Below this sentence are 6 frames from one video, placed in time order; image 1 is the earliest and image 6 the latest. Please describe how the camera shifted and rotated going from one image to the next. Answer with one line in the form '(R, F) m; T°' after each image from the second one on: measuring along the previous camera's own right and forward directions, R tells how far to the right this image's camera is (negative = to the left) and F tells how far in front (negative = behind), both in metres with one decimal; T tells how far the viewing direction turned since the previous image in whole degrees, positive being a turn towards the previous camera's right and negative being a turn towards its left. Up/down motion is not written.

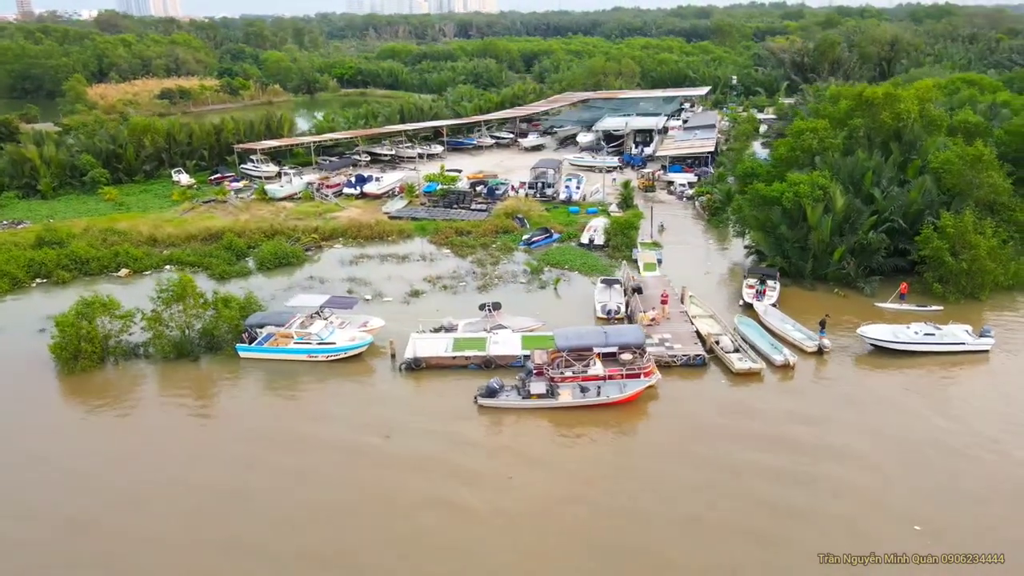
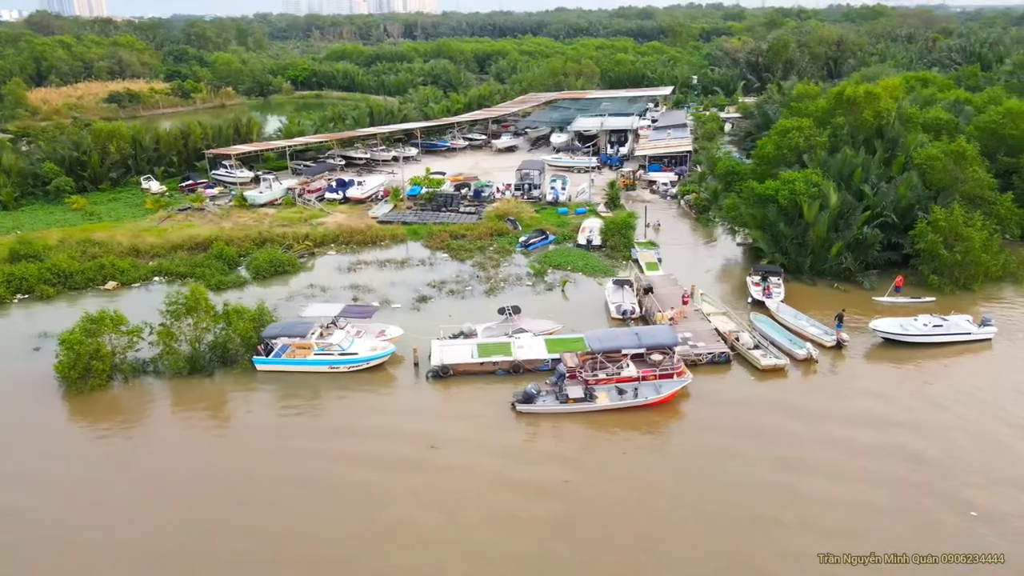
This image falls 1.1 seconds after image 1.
(-1.4, +0.2) m; +4°
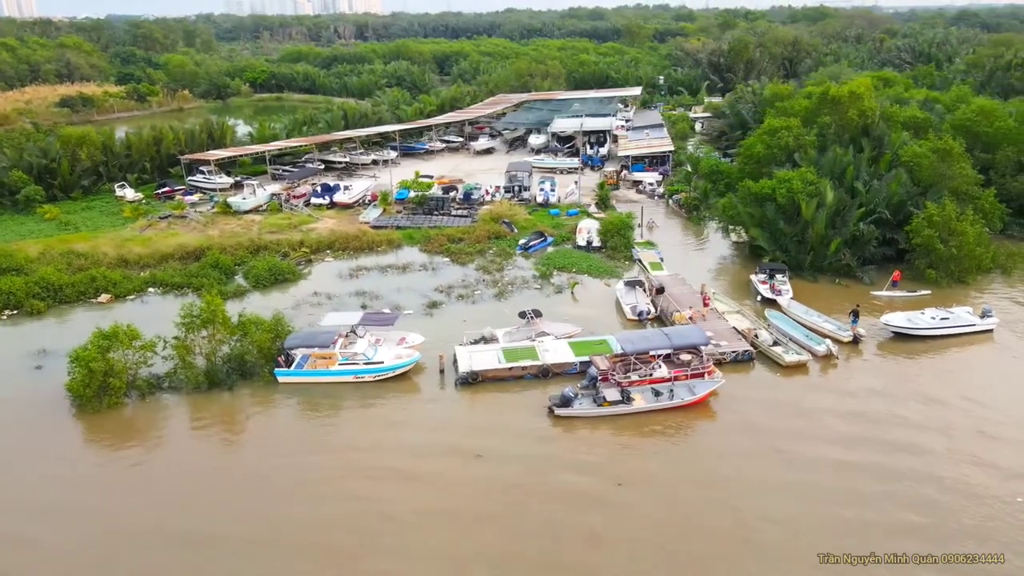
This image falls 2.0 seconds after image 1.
(-1.3, +0.1) m; +3°
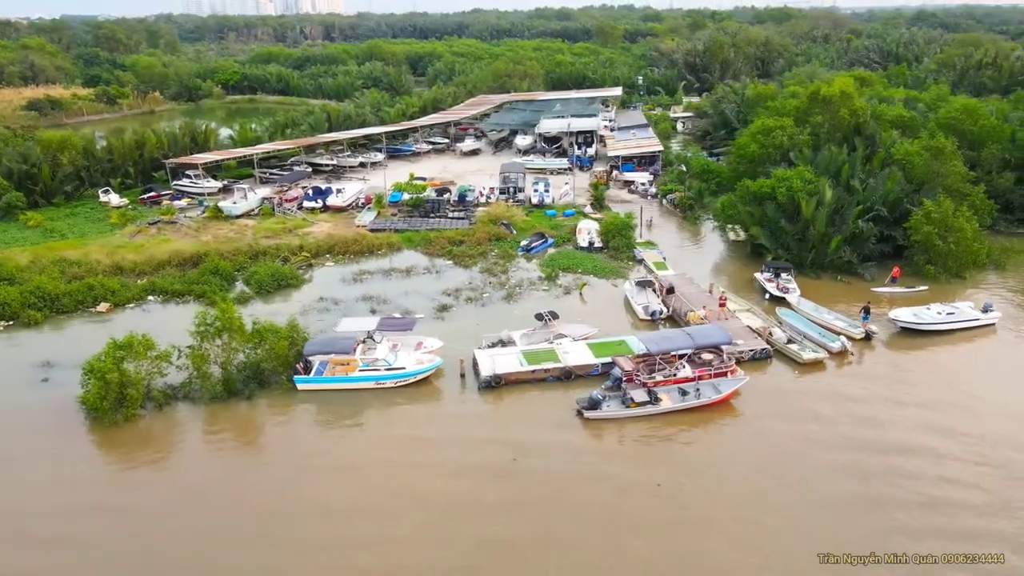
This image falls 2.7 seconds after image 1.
(-0.9, +0.1) m; +2°
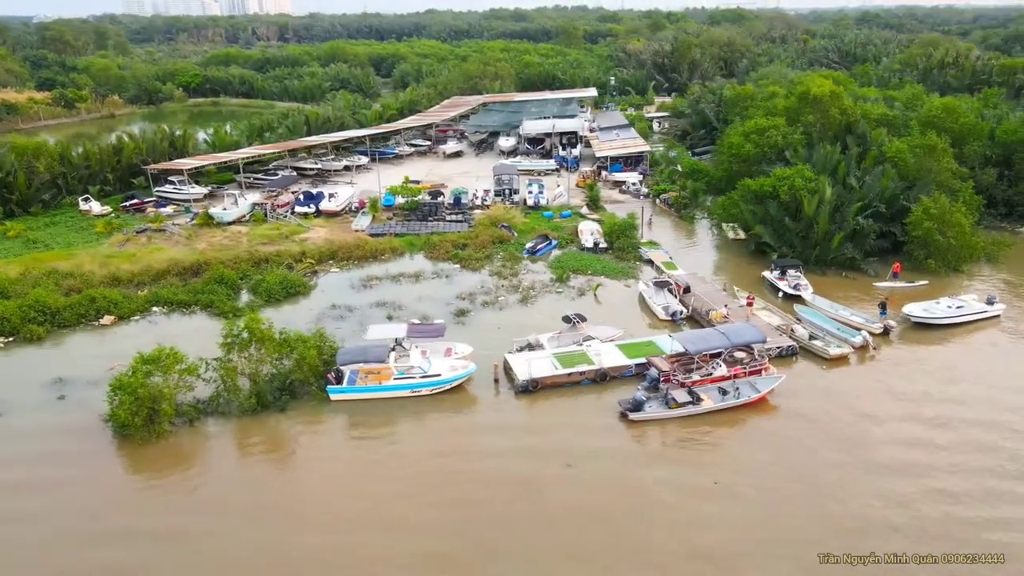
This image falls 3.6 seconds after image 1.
(-1.4, +0.1) m; +3°
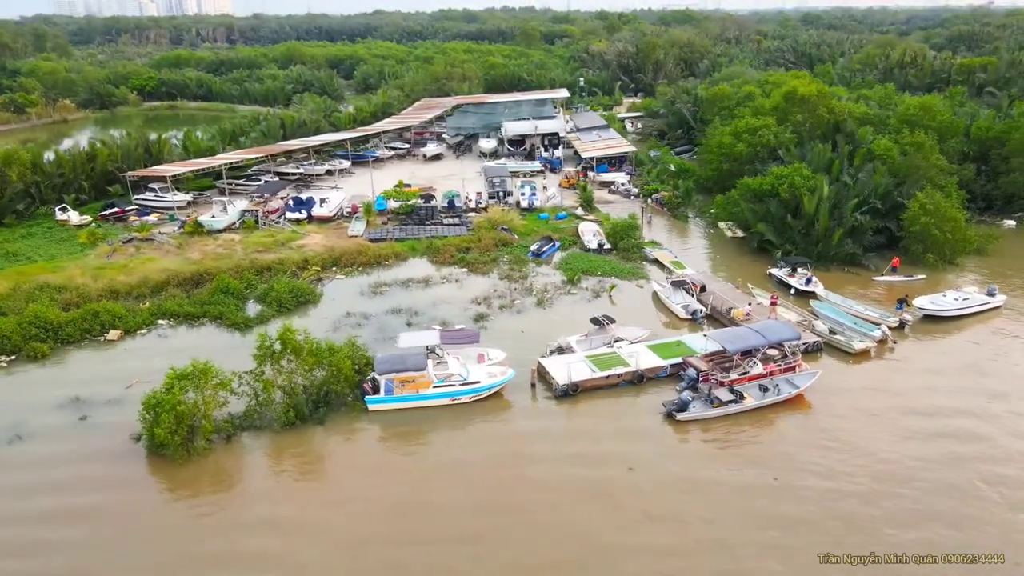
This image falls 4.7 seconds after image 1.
(-1.5, +0.1) m; +3°
